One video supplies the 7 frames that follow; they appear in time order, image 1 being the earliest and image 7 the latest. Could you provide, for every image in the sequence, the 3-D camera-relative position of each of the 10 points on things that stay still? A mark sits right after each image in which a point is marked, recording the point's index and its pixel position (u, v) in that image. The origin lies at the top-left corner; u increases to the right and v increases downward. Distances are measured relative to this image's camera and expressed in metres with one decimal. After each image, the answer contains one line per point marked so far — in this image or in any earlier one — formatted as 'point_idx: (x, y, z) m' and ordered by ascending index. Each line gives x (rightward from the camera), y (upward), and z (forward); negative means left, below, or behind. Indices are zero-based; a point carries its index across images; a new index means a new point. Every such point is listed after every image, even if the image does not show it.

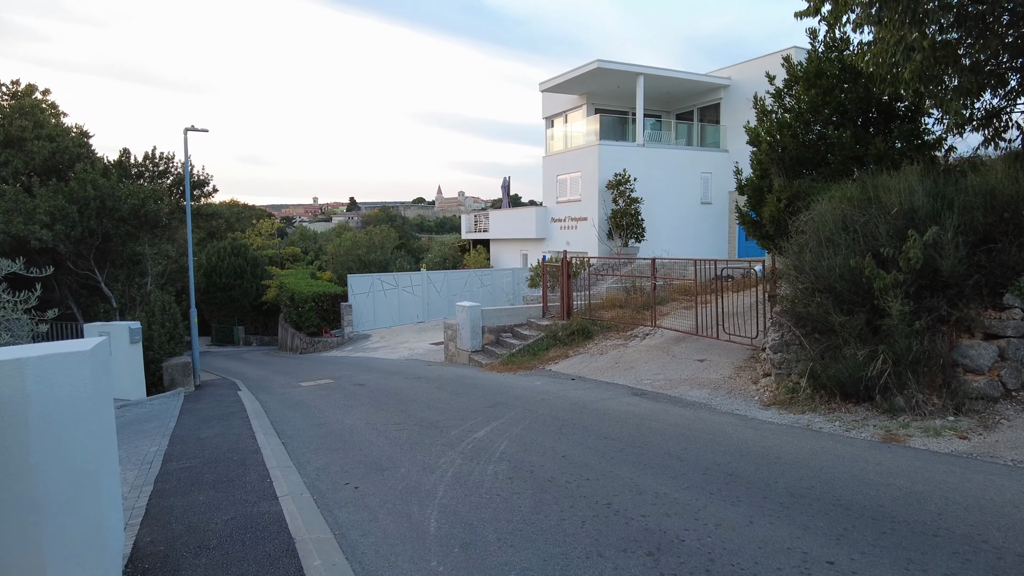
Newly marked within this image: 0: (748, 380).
0: (+3.2, -1.3, +9.1) m
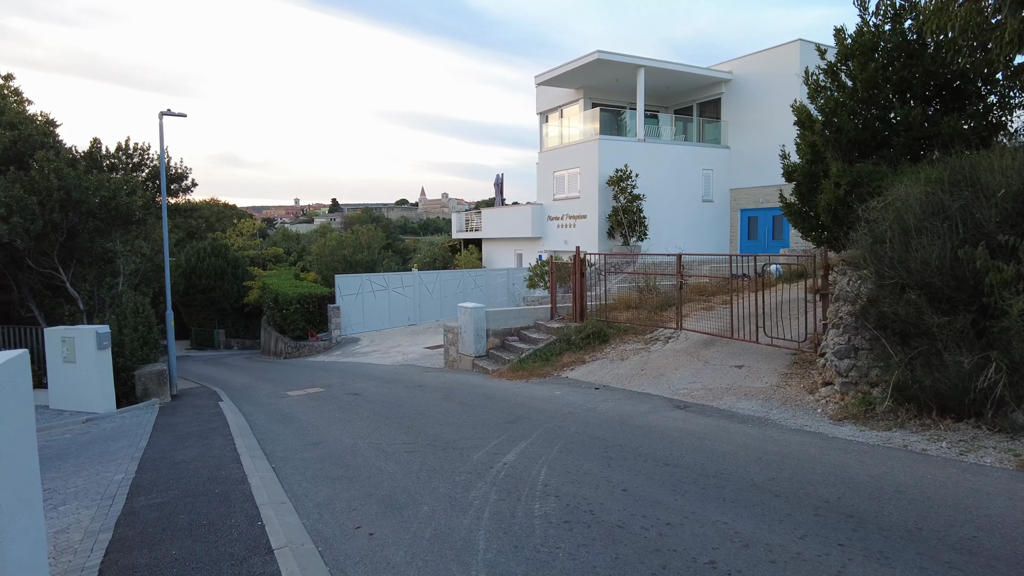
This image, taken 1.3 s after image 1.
0: (+3.5, -1.2, +8.1) m
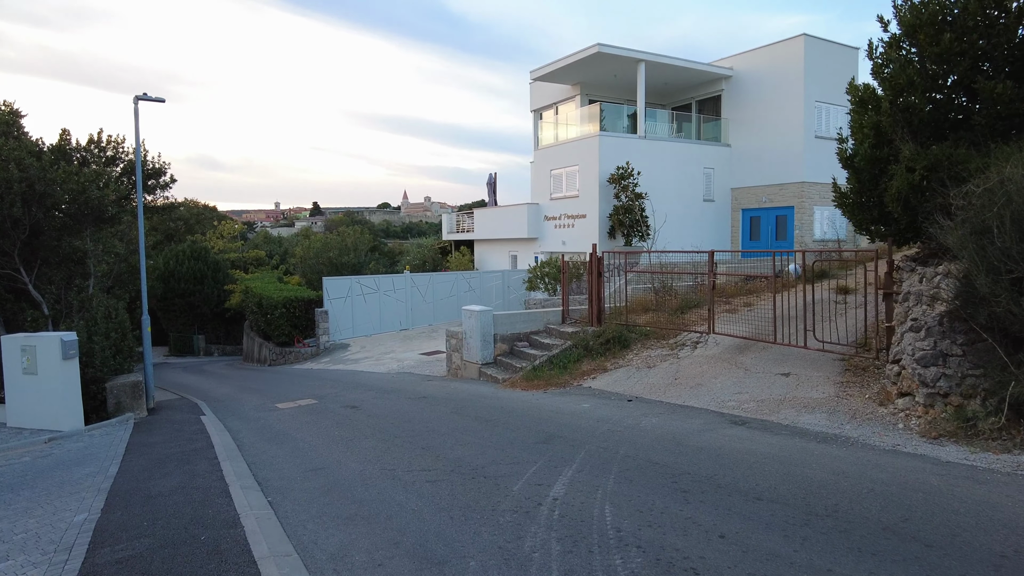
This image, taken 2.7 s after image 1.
0: (+3.8, -1.2, +7.2) m
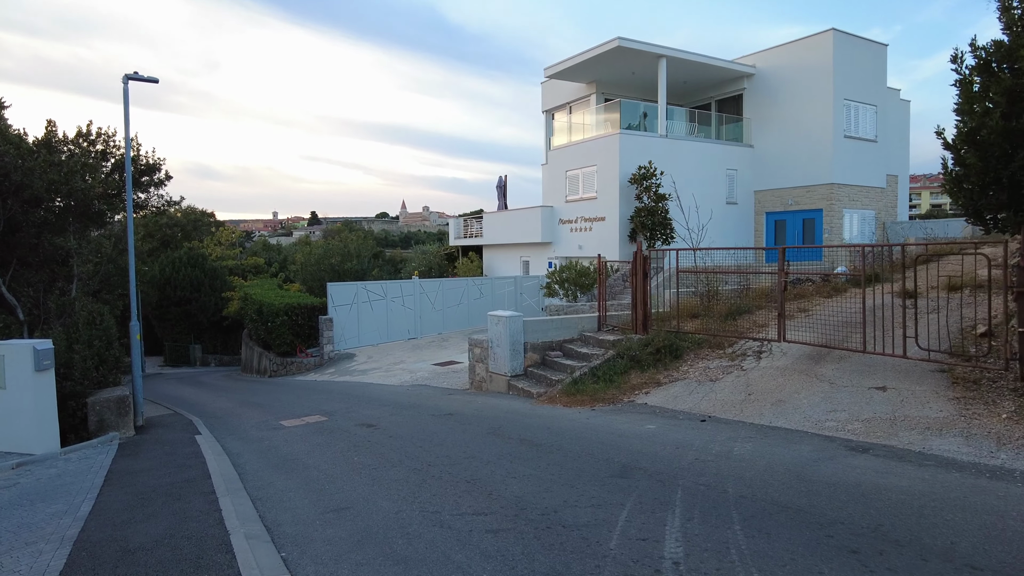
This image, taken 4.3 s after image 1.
0: (+4.4, -1.2, +5.9) m
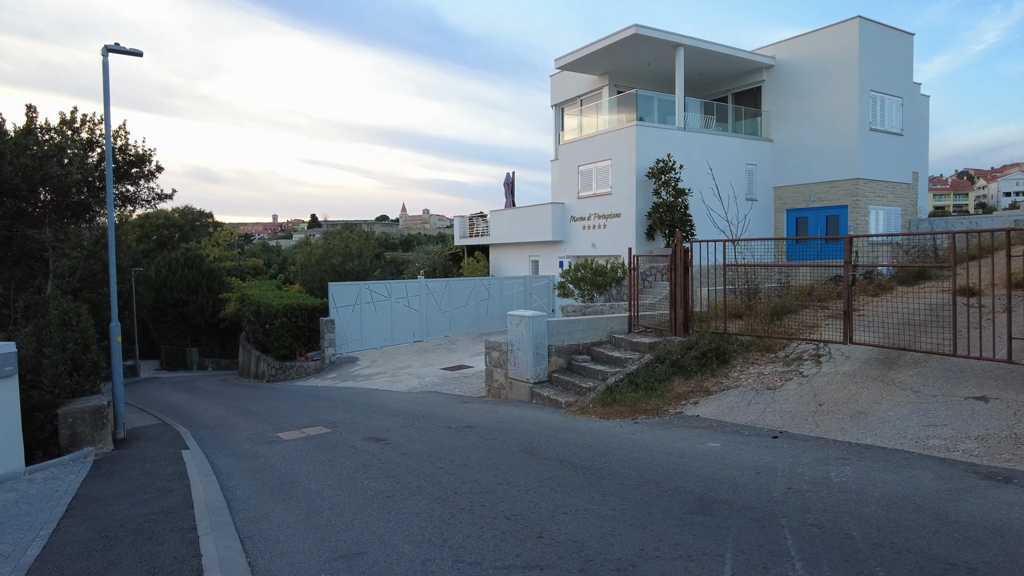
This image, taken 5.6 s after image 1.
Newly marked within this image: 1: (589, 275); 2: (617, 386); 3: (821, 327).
0: (+4.7, -1.1, +4.8) m
1: (+2.1, +0.3, +18.0) m
2: (+1.4, -1.3, +8.6) m
3: (+4.2, -0.5, +9.1) m
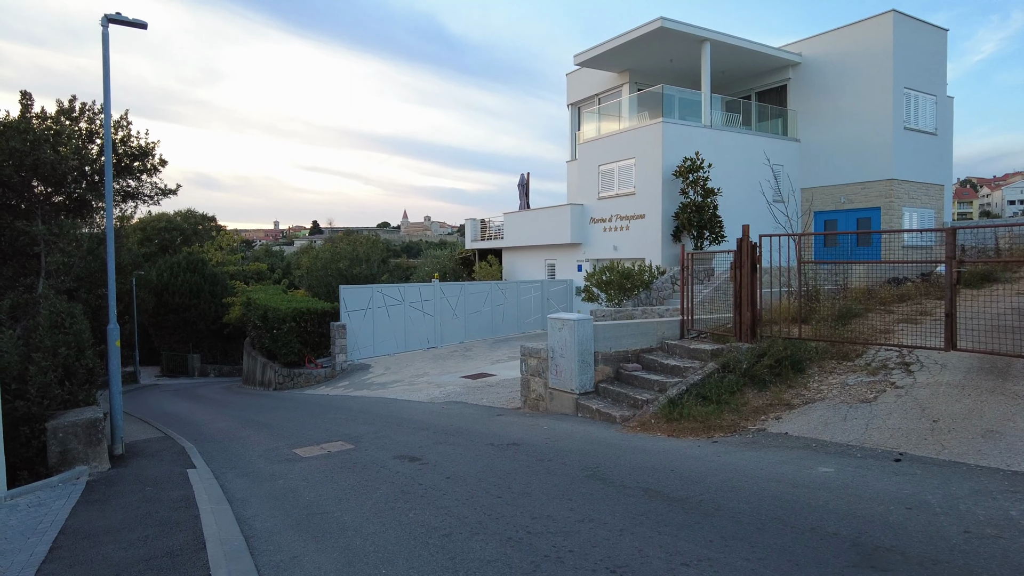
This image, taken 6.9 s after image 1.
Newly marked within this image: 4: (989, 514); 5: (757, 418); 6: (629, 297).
0: (+5.3, -1.1, +3.8) m
1: (+2.6, +0.2, +17.0) m
2: (+1.9, -1.3, +7.6) m
3: (+4.8, -0.5, +8.1) m
4: (+2.8, -1.3, +3.9) m
5: (+2.5, -1.3, +7.0) m
6: (+3.0, -0.2, +17.0) m
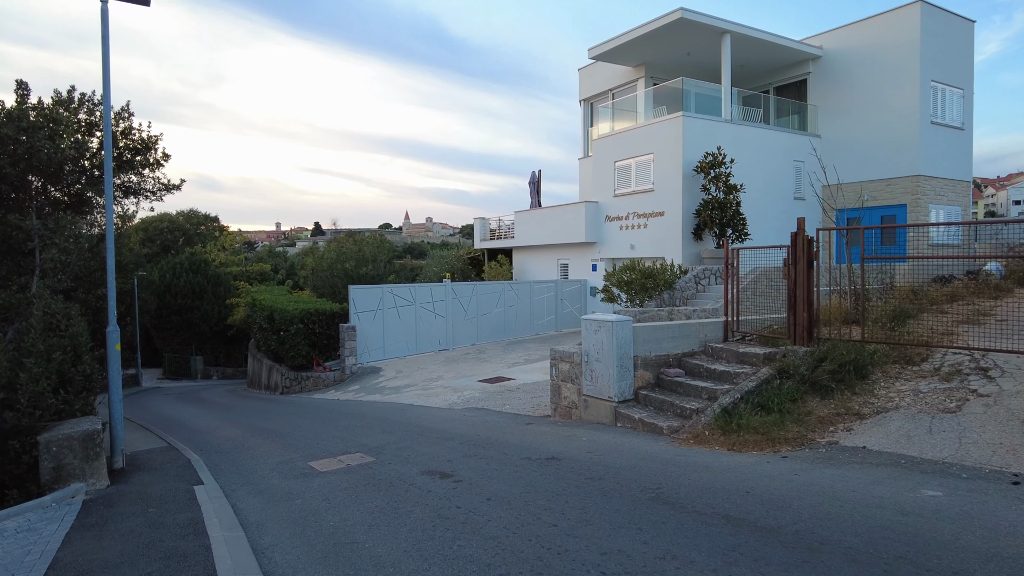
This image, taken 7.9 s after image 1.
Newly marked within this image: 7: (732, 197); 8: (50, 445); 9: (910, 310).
0: (+5.7, -1.0, +3.1) m
1: (+3.1, +0.2, +16.3) m
2: (+2.3, -1.2, +6.9) m
3: (+5.2, -0.5, +7.4) m
4: (+3.2, -1.3, +3.2) m
5: (+2.9, -1.3, +6.3) m
6: (+3.4, -0.2, +16.3) m
7: (+6.1, +2.5, +18.7) m
8: (-4.4, -1.5, +6.3) m
9: (+5.0, -0.2, +7.8) m
